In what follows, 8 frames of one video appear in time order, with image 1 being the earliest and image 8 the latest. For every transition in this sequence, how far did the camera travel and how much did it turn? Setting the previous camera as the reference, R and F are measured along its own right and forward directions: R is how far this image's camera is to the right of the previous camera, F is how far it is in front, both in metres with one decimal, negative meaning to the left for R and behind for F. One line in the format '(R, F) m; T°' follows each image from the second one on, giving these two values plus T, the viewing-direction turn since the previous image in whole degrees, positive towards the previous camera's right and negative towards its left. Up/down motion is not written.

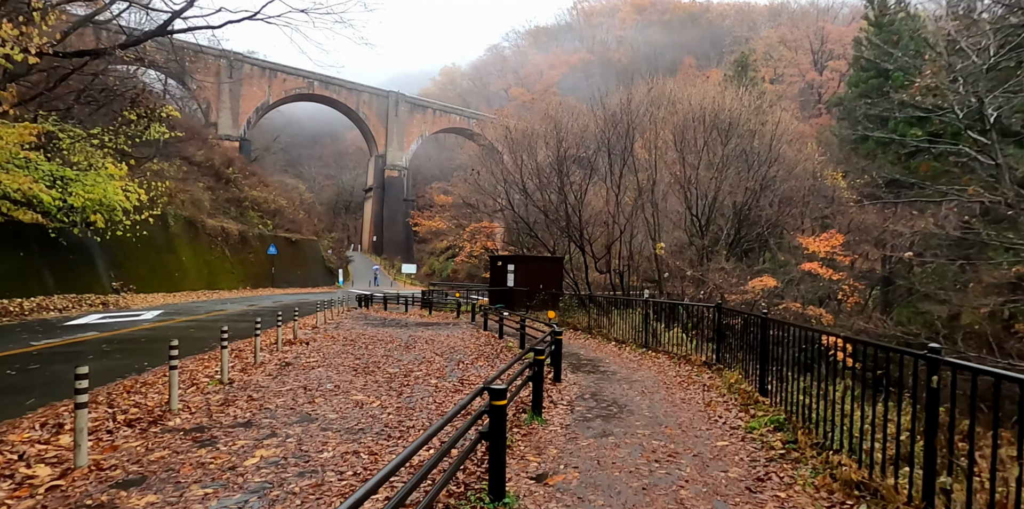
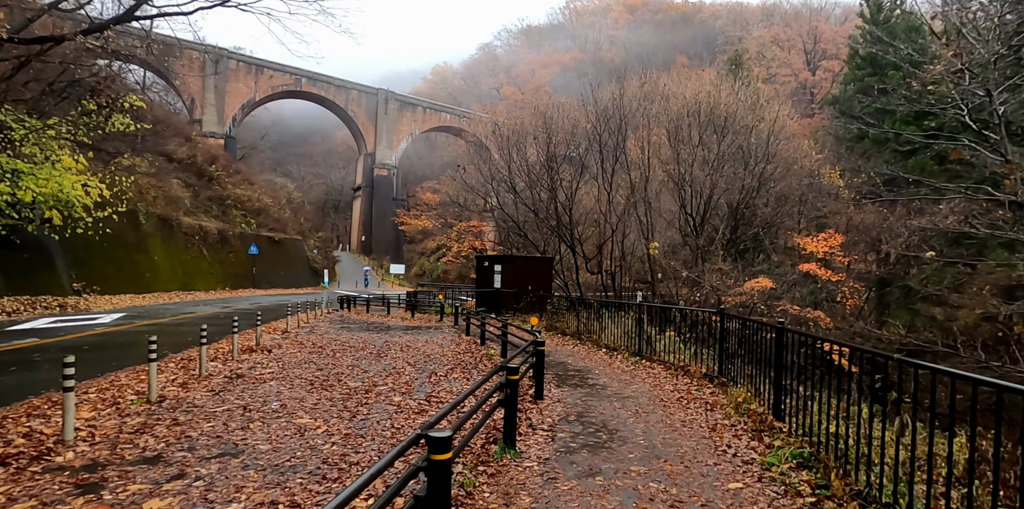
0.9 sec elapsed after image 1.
(+0.1, +0.7) m; +1°
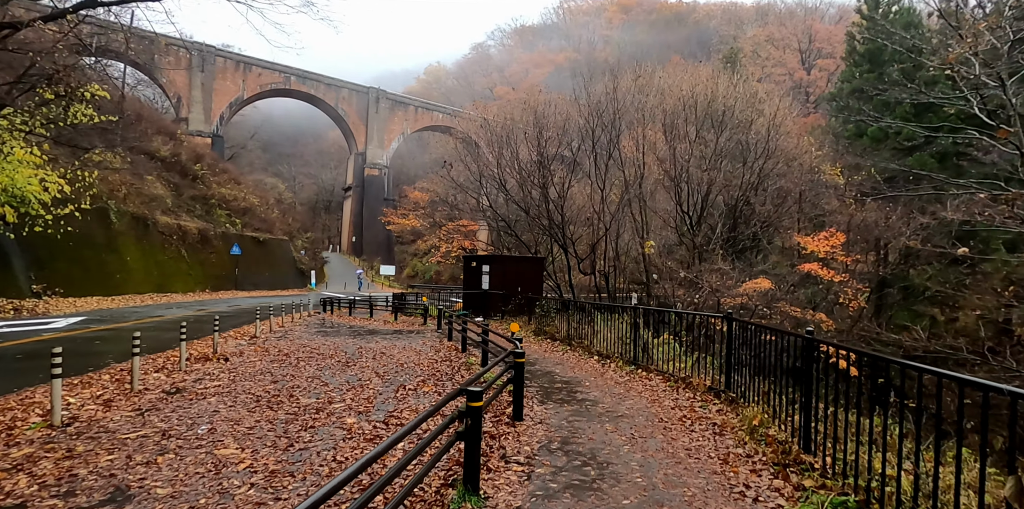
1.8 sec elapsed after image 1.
(+0.1, +0.7) m; +1°
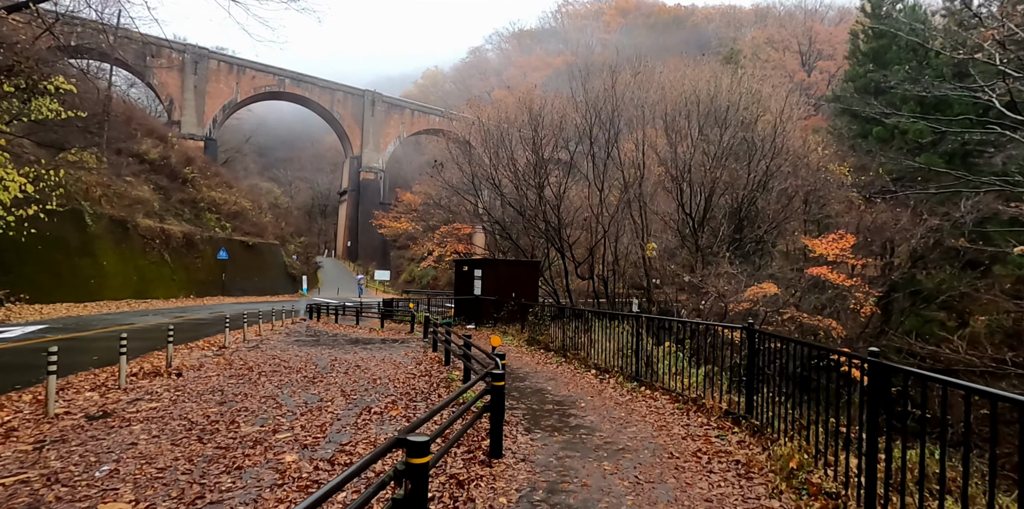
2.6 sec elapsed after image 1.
(+0.1, +0.7) m; 0°
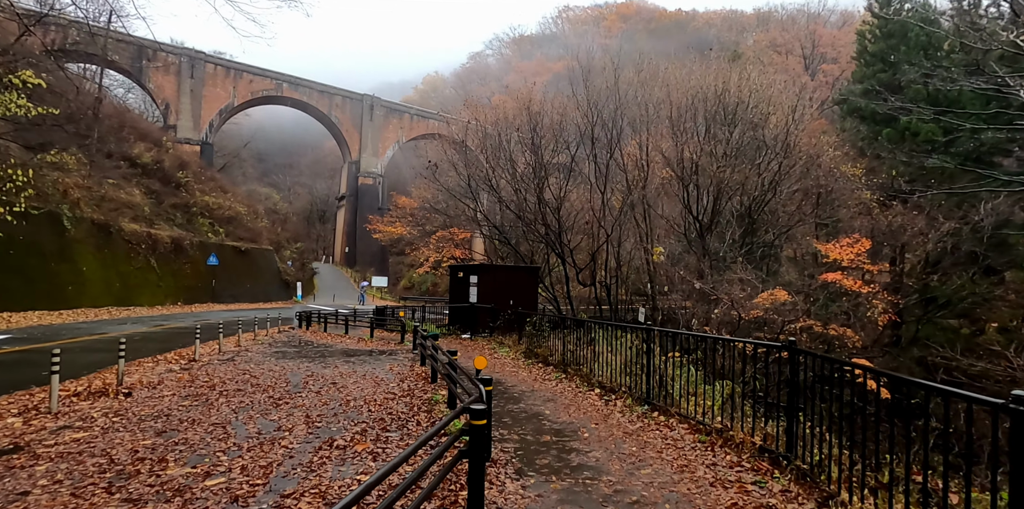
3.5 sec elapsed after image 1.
(+0.1, +0.7) m; 0°
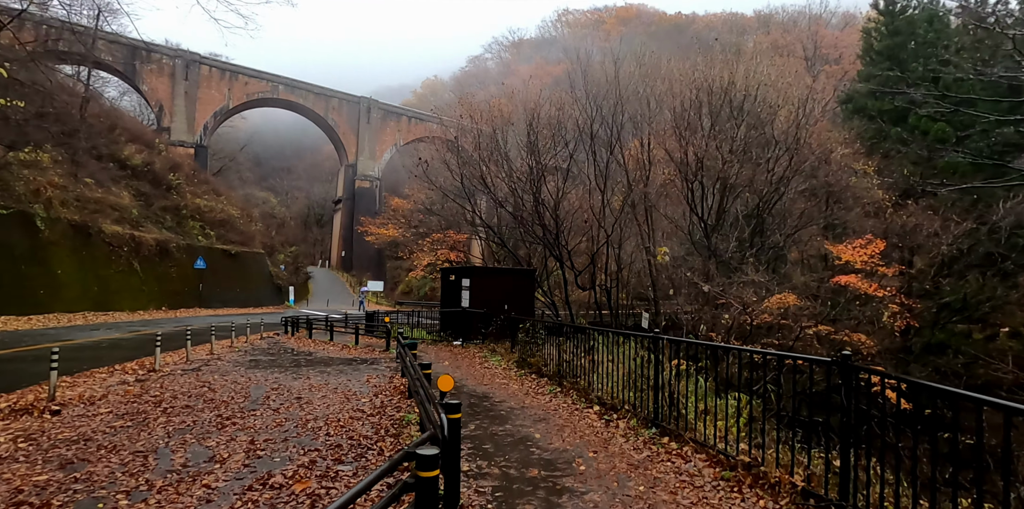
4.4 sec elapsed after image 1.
(+0.1, +0.7) m; 0°
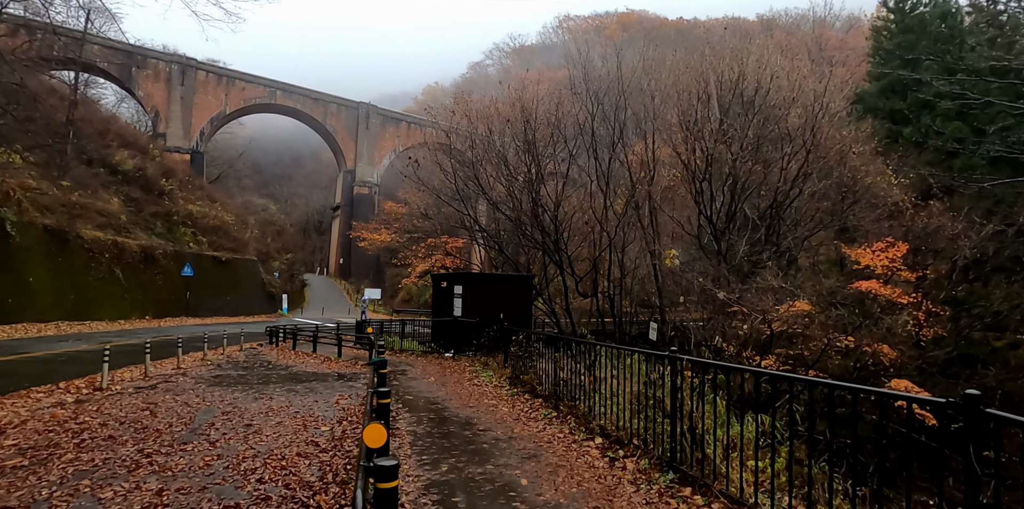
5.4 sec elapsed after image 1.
(+0.1, +0.8) m; 0°
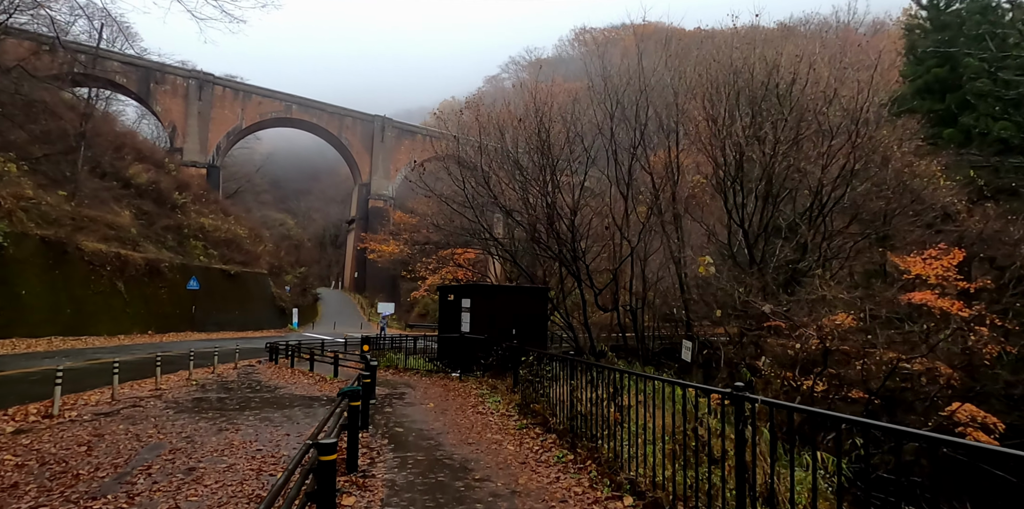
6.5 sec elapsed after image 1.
(+0.1, +0.9) m; -2°
